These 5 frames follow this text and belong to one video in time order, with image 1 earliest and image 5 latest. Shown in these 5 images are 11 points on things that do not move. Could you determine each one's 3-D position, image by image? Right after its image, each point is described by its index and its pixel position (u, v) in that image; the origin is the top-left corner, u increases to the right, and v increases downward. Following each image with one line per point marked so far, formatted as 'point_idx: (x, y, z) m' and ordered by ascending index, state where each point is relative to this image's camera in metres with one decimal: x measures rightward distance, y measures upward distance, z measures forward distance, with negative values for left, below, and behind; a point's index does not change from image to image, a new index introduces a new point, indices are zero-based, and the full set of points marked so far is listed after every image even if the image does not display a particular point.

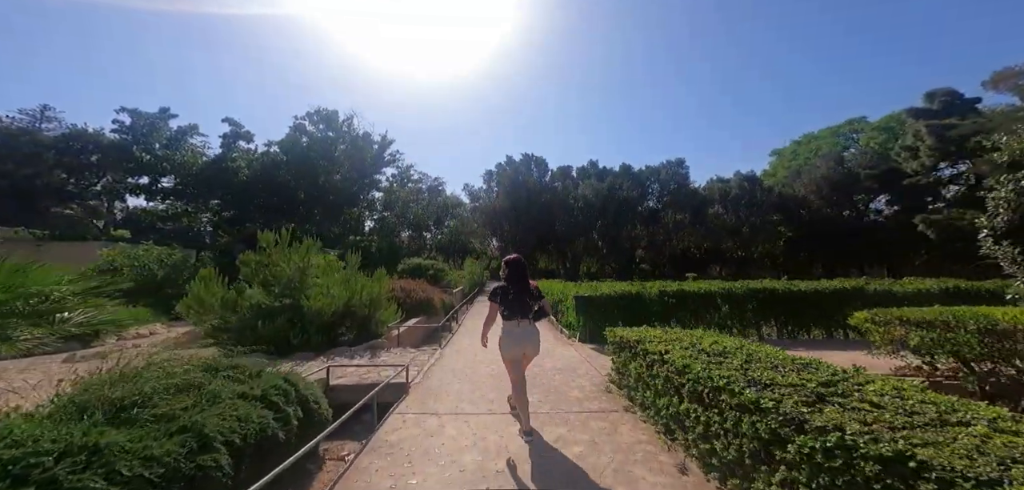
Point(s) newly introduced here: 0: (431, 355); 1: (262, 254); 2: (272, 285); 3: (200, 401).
0: (-2.2, -3.0, +10.0) m
1: (-7.8, -0.4, +11.6) m
2: (-7.2, -1.3, +11.4) m
3: (-3.5, -1.7, +4.1) m
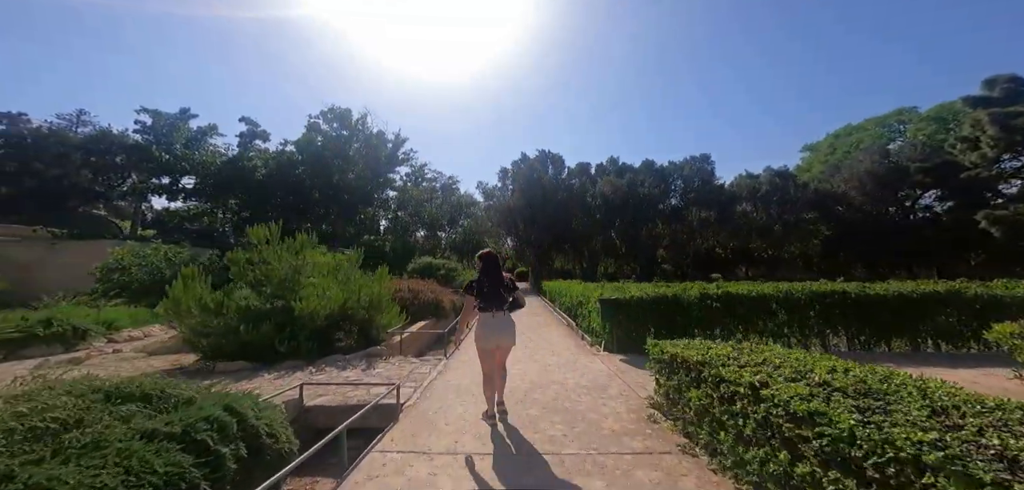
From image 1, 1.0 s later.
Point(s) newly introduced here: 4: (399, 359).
0: (-1.8, -2.8, +8.6) m
1: (-7.3, -0.2, +10.5) m
2: (-6.8, -1.1, +10.3) m
3: (-3.4, -1.6, +2.8) m
4: (-2.9, -2.9, +9.5) m
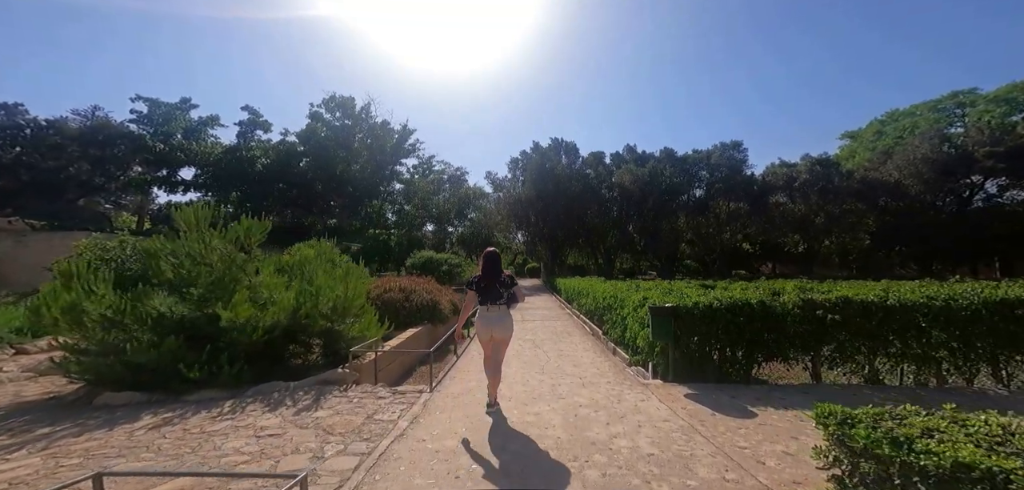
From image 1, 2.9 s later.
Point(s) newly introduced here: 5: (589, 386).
0: (-1.6, -2.5, +5.8) m
1: (-7.0, +0.1, +7.8) m
2: (-6.5, -0.8, +7.5) m
3: (-3.3, -1.3, 0.0) m
4: (-2.7, -2.6, +6.6) m
5: (+1.4, -2.7, +7.1) m
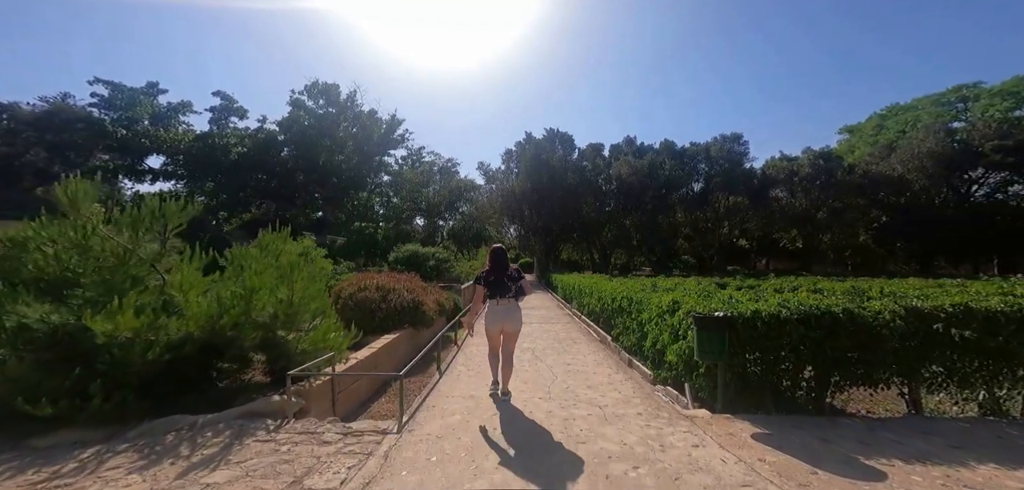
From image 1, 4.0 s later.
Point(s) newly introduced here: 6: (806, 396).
0: (-1.6, -2.3, +3.9) m
1: (-7.1, +0.4, +5.7) m
2: (-6.6, -0.6, +5.5) m
3: (-3.2, -1.1, -1.9) m
4: (-2.7, -2.4, +4.7) m
5: (+1.4, -2.5, +5.3) m
6: (+4.2, -2.1, +5.3) m
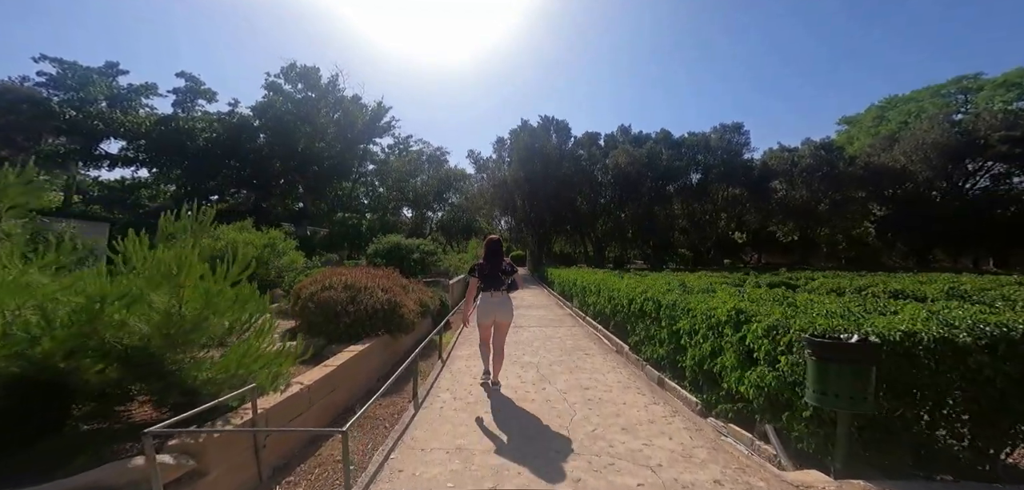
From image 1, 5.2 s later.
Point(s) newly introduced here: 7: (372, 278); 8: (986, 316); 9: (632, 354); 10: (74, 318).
0: (-1.4, -2.2, +1.9) m
1: (-6.9, +0.6, +3.5) m
2: (-6.4, -0.4, +3.3) m
3: (-2.8, -1.1, -4.0) m
4: (-2.5, -2.2, +2.7) m
5: (+1.5, -2.3, +3.4) m
6: (+4.3, -2.0, +3.5) m
7: (-4.2, -1.0, +11.2) m
8: (+4.4, -0.6, +3.6) m
9: (+2.8, -2.4, +8.7) m
10: (-4.2, -0.7, +3.7) m
